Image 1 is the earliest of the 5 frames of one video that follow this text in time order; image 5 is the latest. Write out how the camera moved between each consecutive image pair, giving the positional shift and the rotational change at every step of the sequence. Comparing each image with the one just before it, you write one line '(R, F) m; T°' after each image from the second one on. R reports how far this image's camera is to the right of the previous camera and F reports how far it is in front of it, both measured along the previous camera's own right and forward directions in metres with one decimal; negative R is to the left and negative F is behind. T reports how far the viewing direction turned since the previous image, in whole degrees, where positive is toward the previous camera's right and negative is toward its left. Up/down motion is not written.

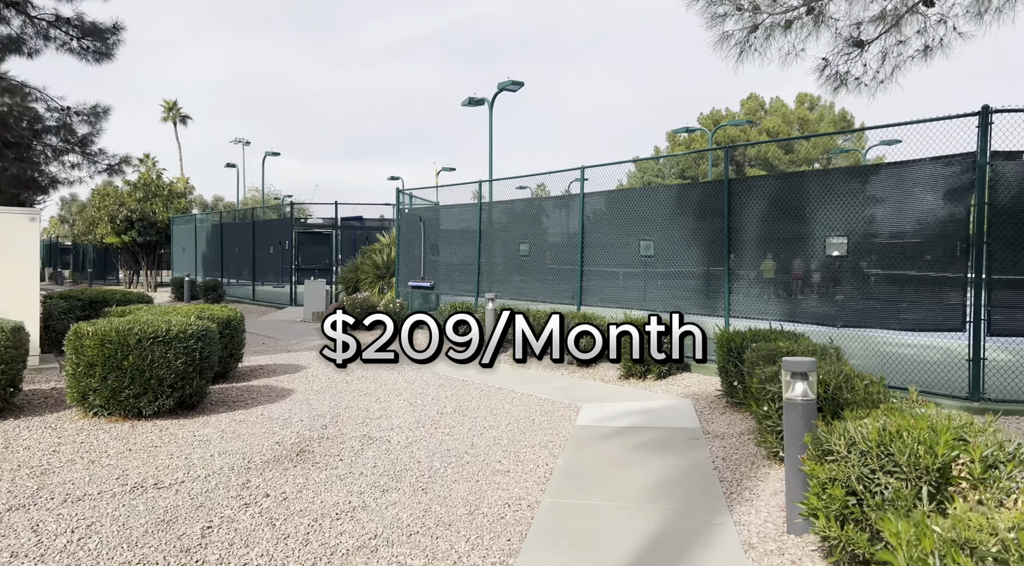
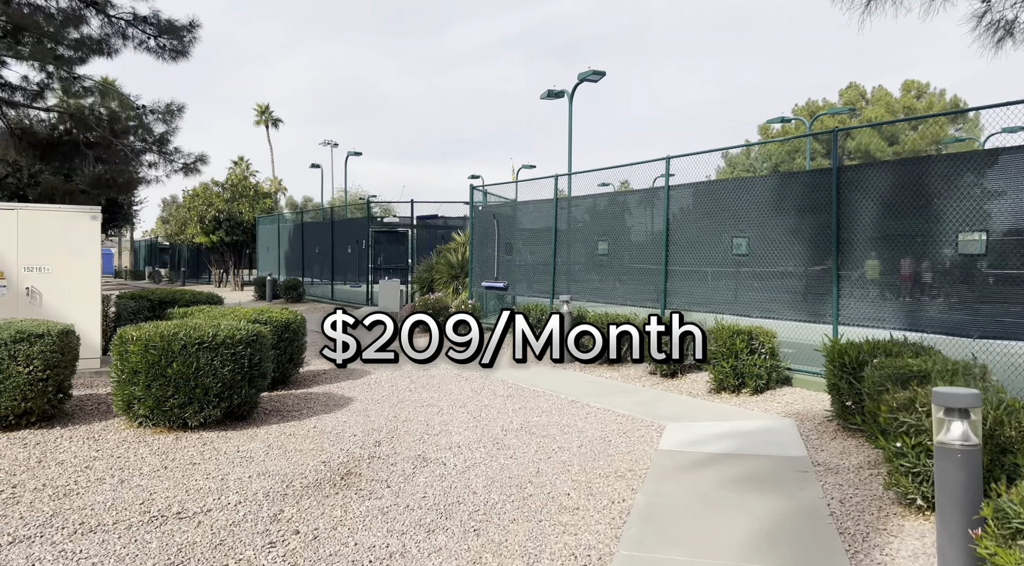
(+0.1, +0.7) m; -7°
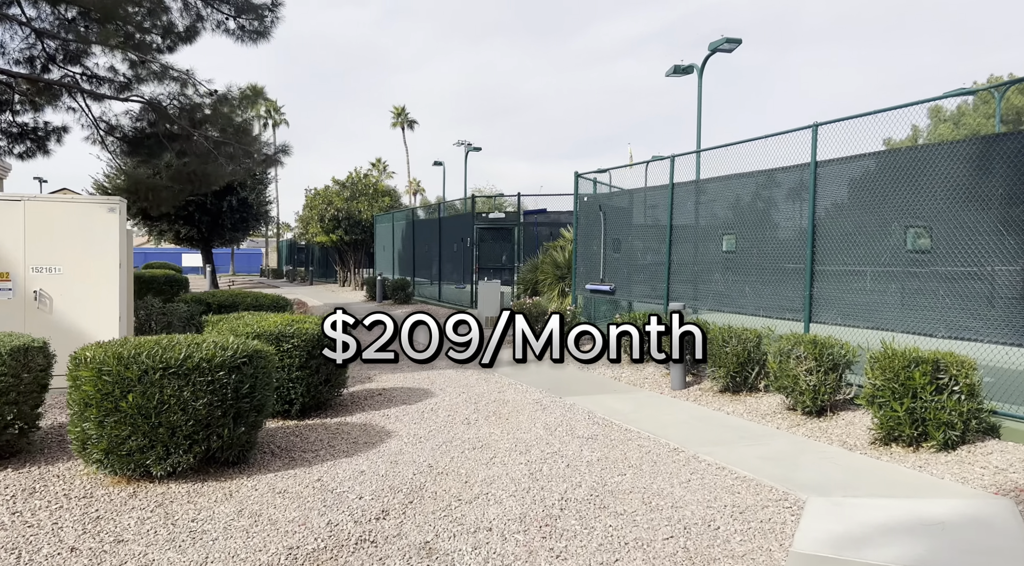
(+0.5, +1.7) m; -12°
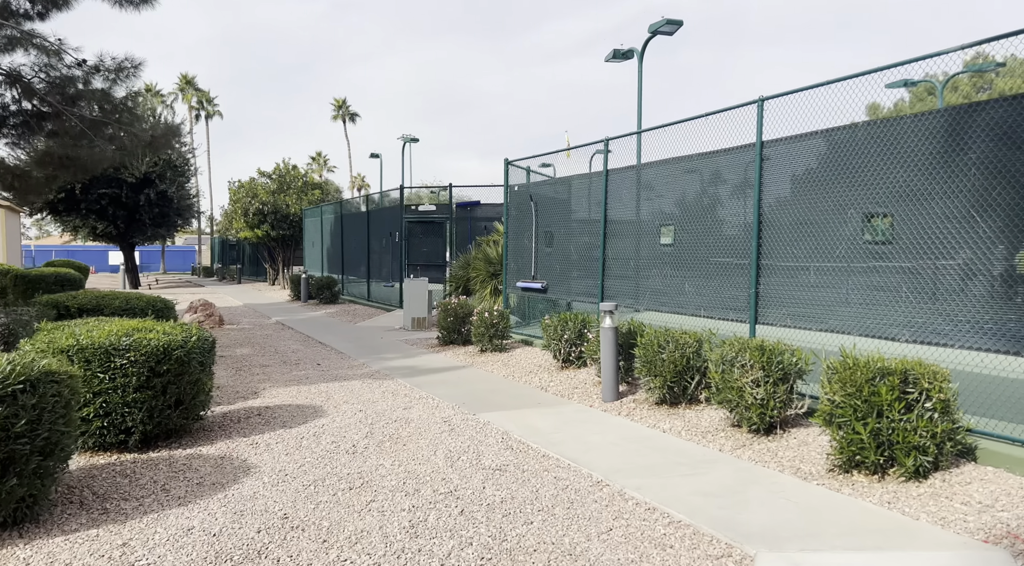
(+0.4, +1.0) m; +4°
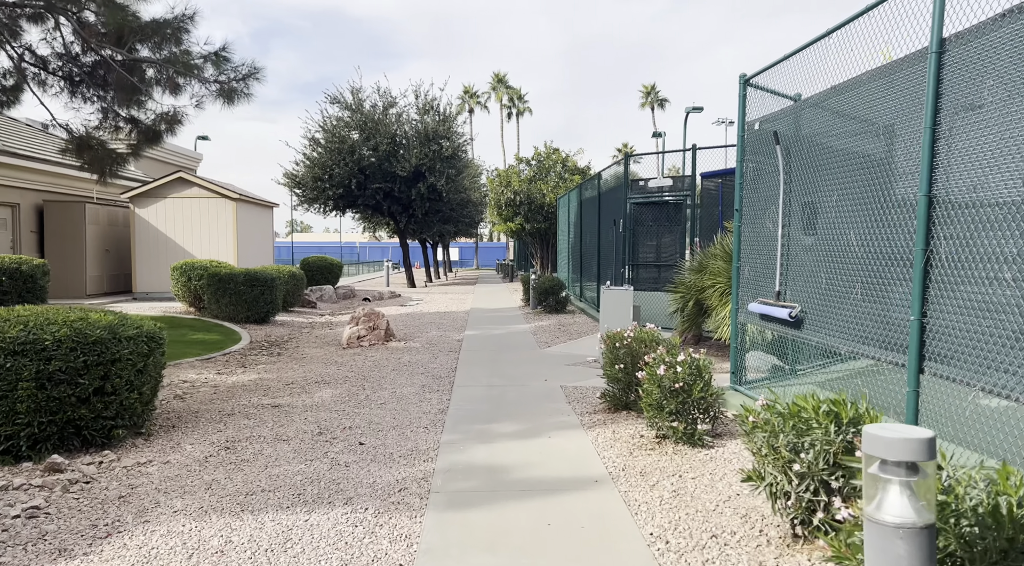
(+0.9, +4.7) m; -27°
